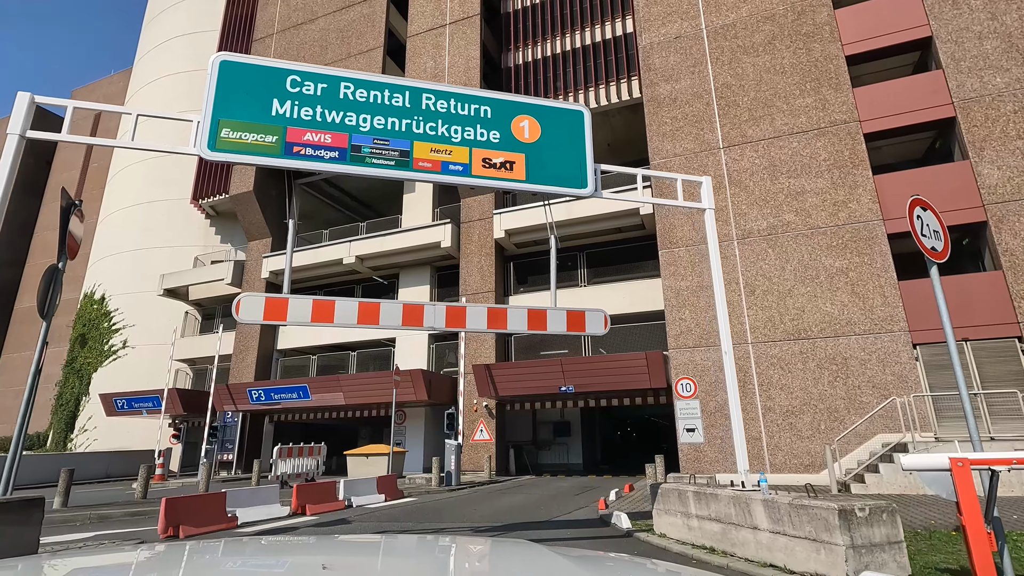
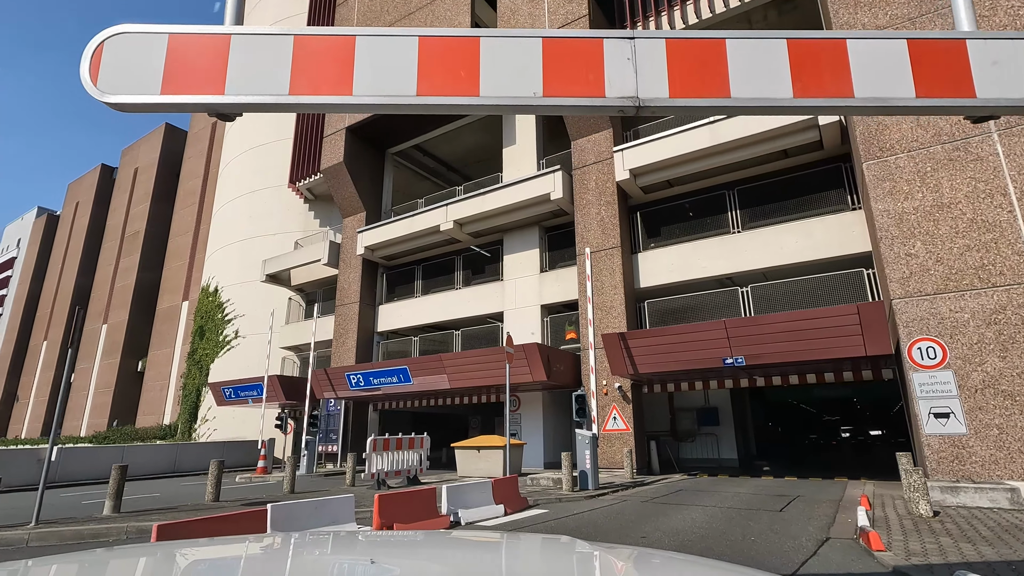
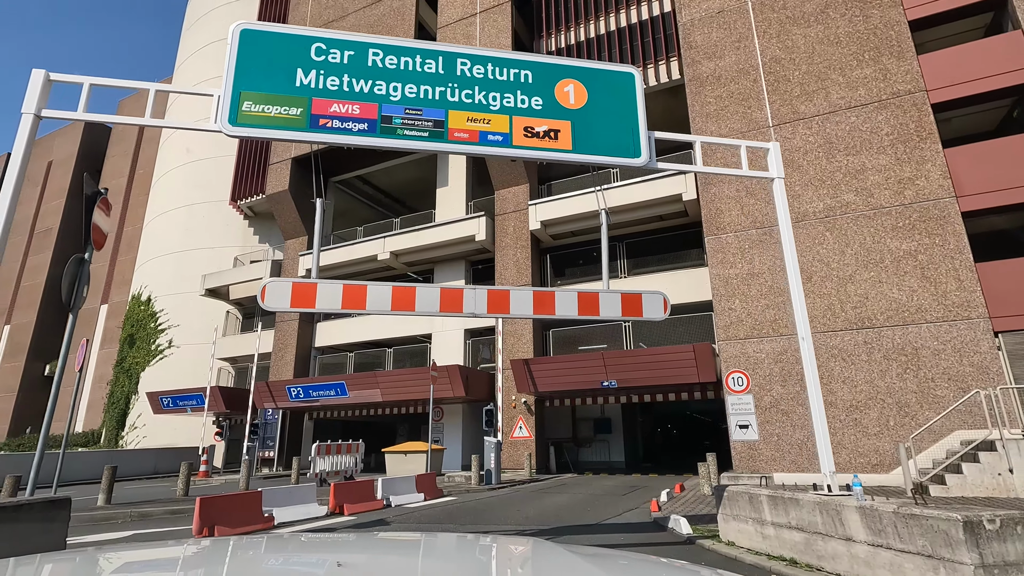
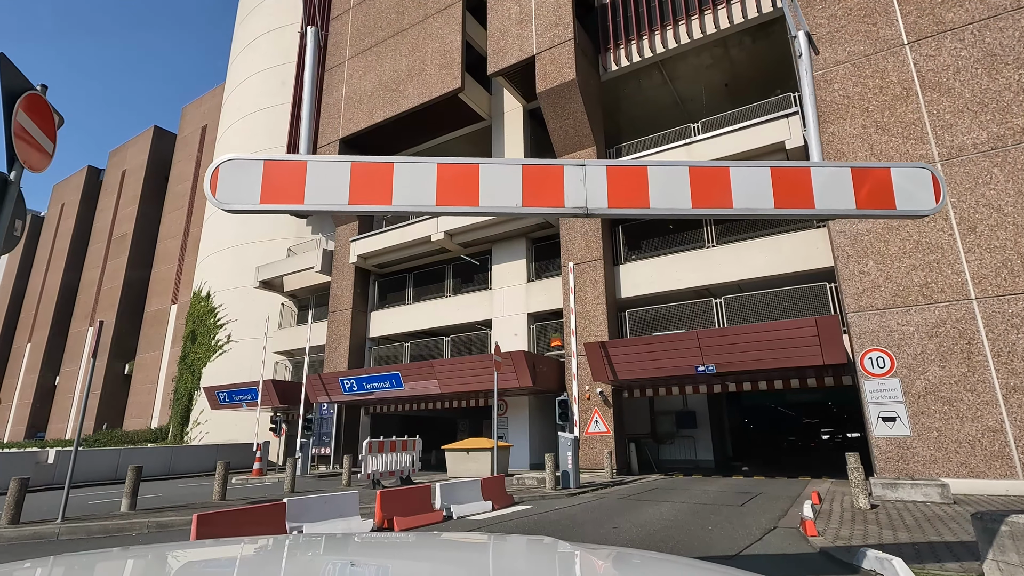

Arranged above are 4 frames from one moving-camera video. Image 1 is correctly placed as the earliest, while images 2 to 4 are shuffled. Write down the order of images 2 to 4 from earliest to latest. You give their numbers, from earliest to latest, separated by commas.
3, 4, 2
